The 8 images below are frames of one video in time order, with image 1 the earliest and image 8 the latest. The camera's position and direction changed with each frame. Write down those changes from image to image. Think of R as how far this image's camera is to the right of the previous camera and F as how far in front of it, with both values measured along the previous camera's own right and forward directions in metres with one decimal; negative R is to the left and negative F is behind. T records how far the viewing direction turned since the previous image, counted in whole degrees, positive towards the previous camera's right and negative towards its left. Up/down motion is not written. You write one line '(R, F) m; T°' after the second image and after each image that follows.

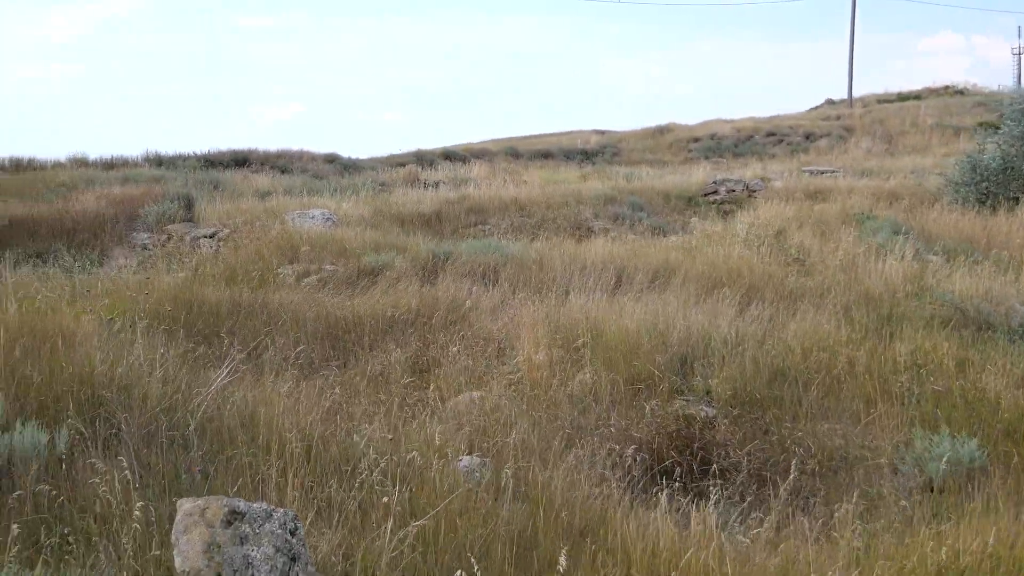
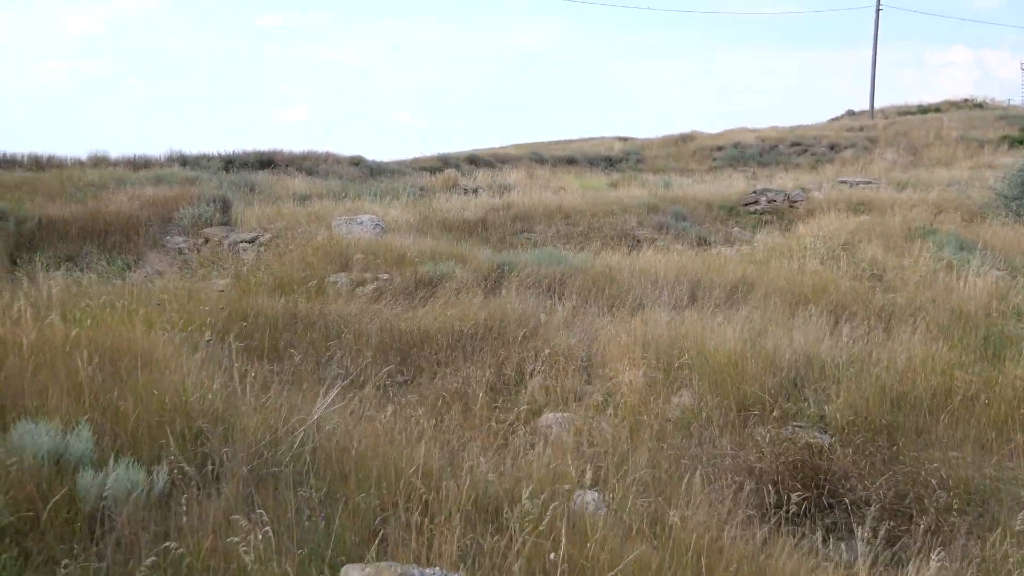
(-0.3, +0.3) m; 0°
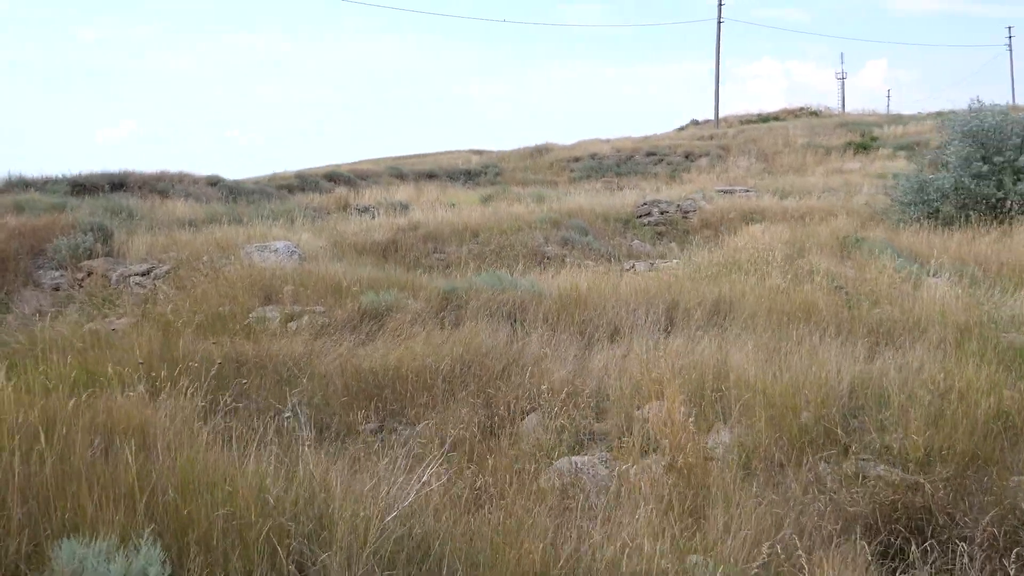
(-0.6, +0.5) m; +9°
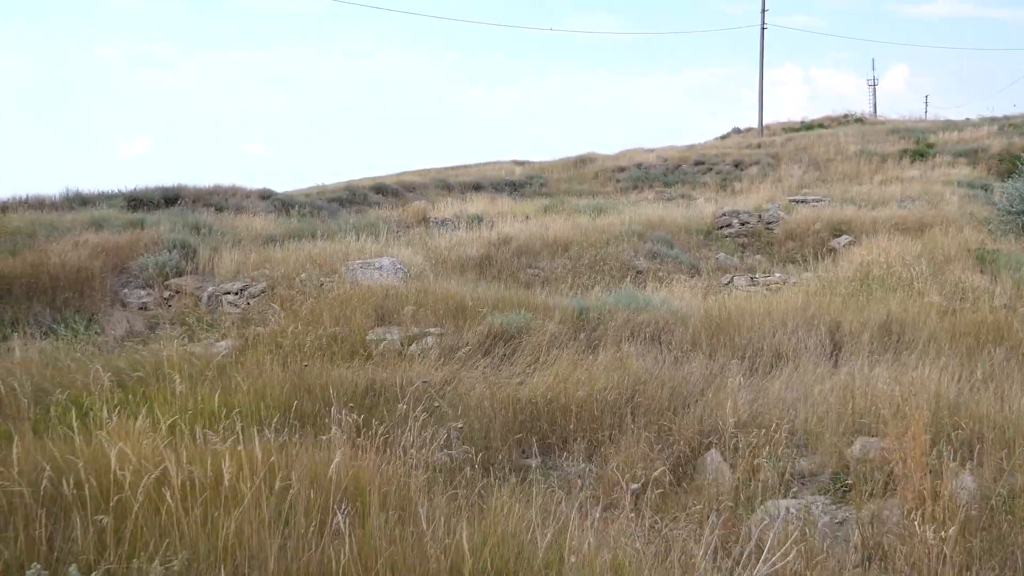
(-0.6, +0.4) m; 0°
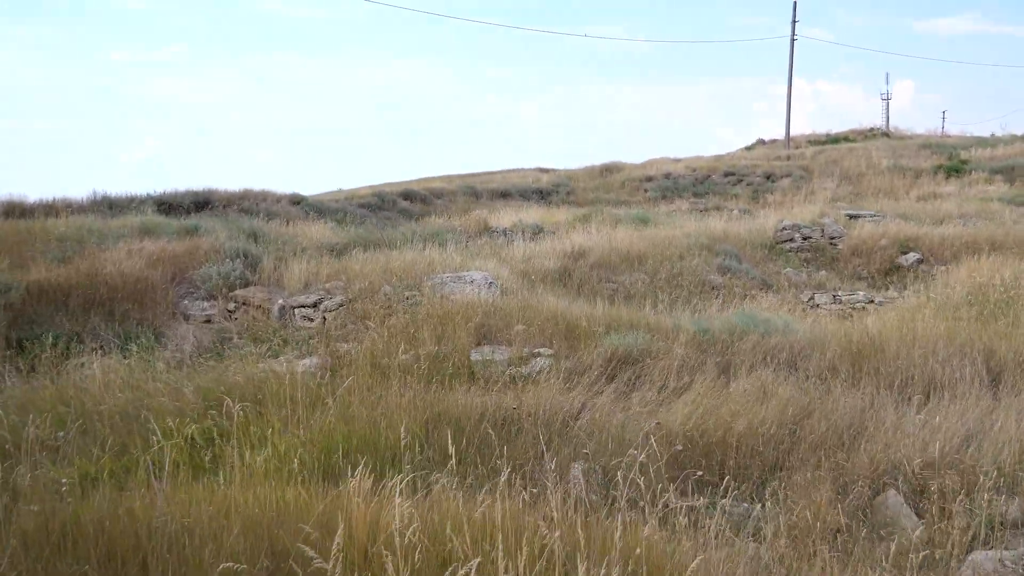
(-0.5, +0.3) m; +1°
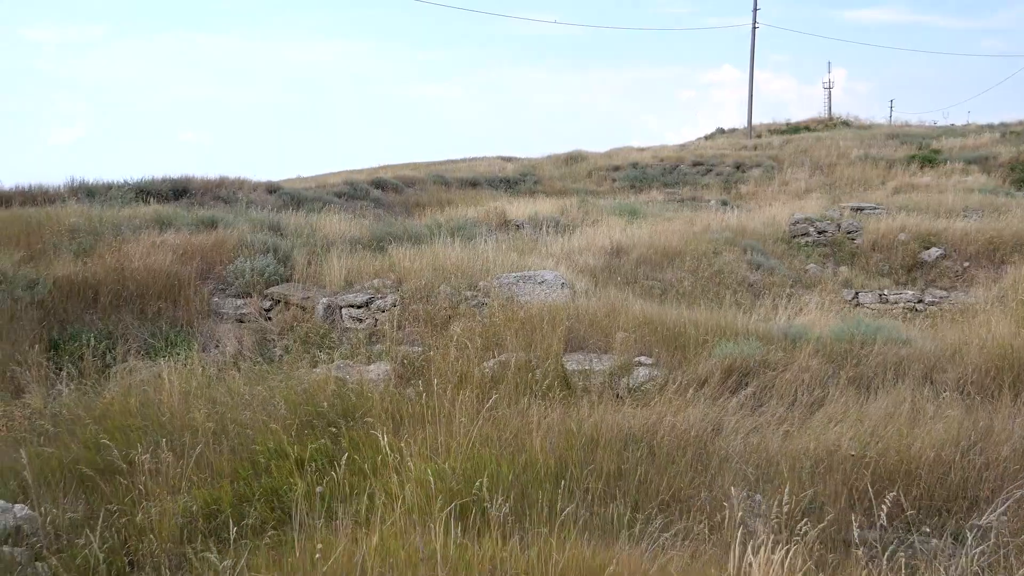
(-0.7, +0.4) m; +4°
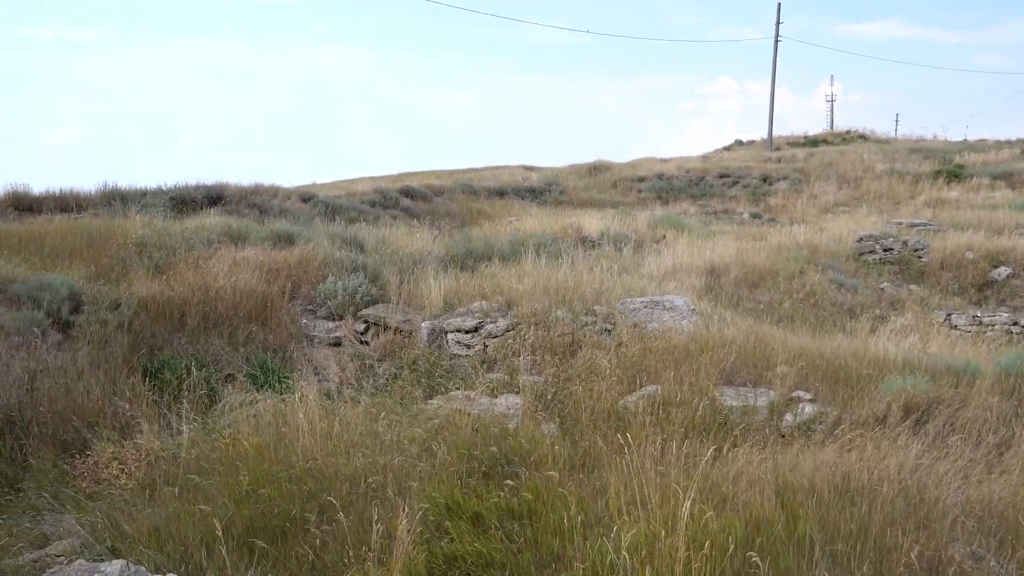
(-0.7, +0.3) m; +1°
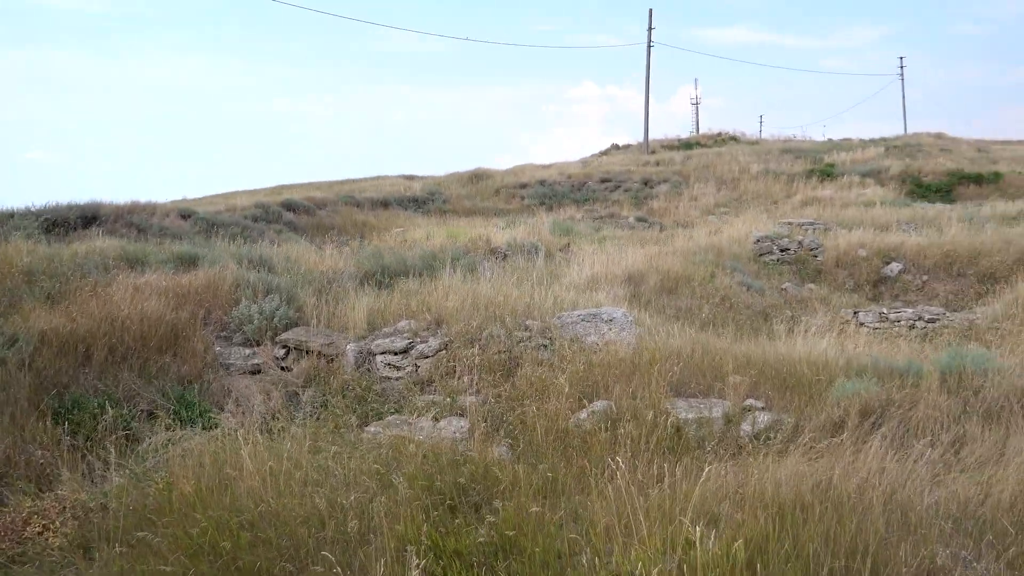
(-0.3, +0.2) m; +7°
